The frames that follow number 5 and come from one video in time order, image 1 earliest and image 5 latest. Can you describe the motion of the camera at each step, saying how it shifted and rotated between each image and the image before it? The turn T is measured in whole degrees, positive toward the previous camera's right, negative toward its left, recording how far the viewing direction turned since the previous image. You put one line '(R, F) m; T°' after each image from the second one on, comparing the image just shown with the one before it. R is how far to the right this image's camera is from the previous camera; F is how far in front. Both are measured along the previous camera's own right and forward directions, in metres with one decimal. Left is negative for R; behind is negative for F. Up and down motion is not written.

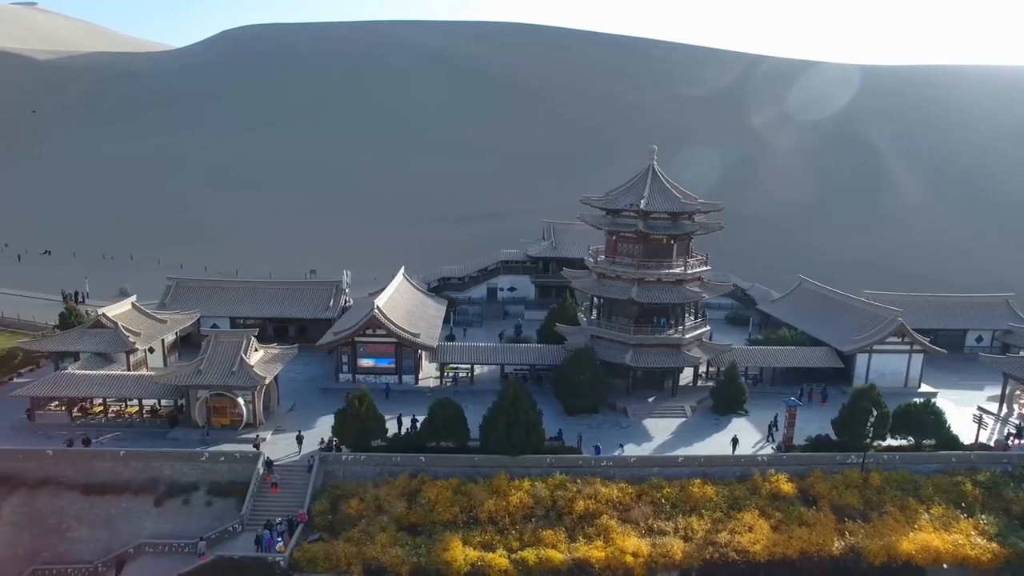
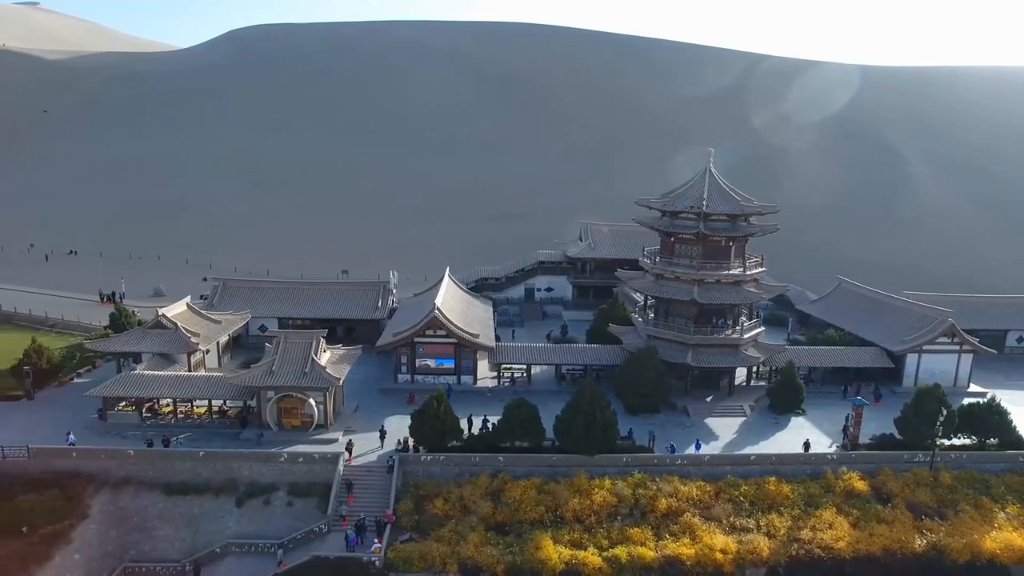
(-2.4, -0.2) m; 0°
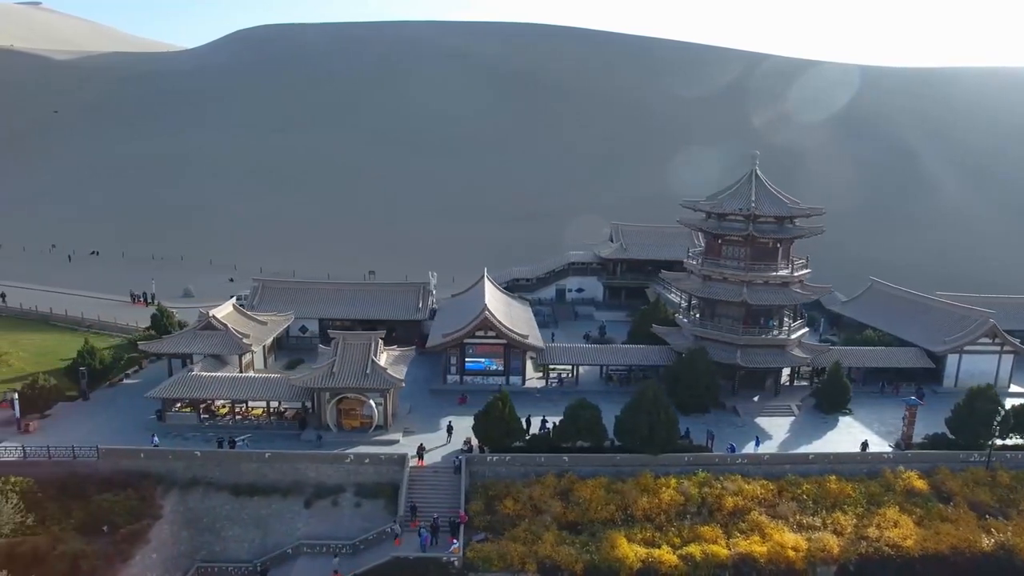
(-2.1, -0.2) m; 0°
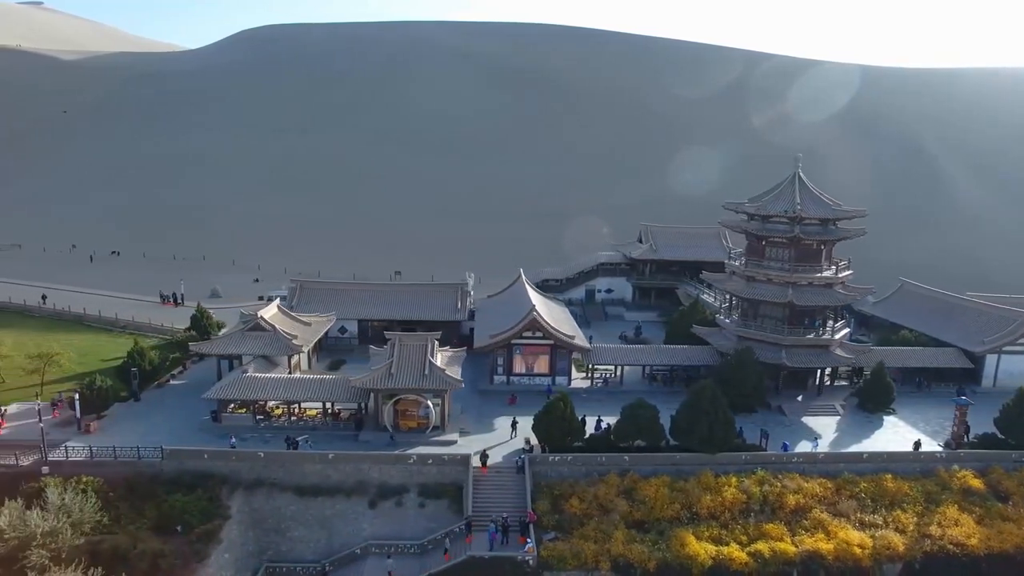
(-2.0, -0.2) m; 0°
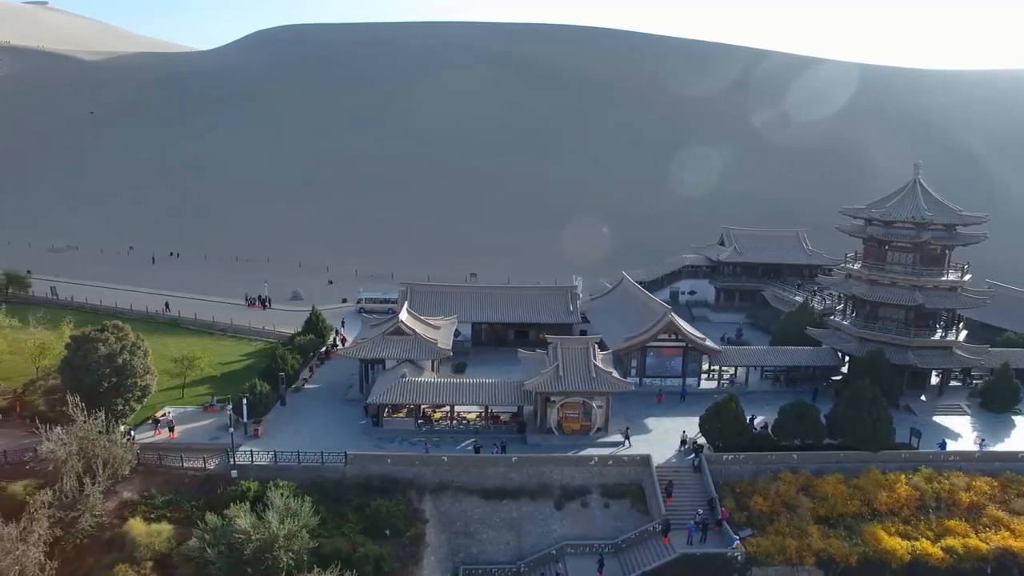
(-5.8, -0.4) m; +1°
